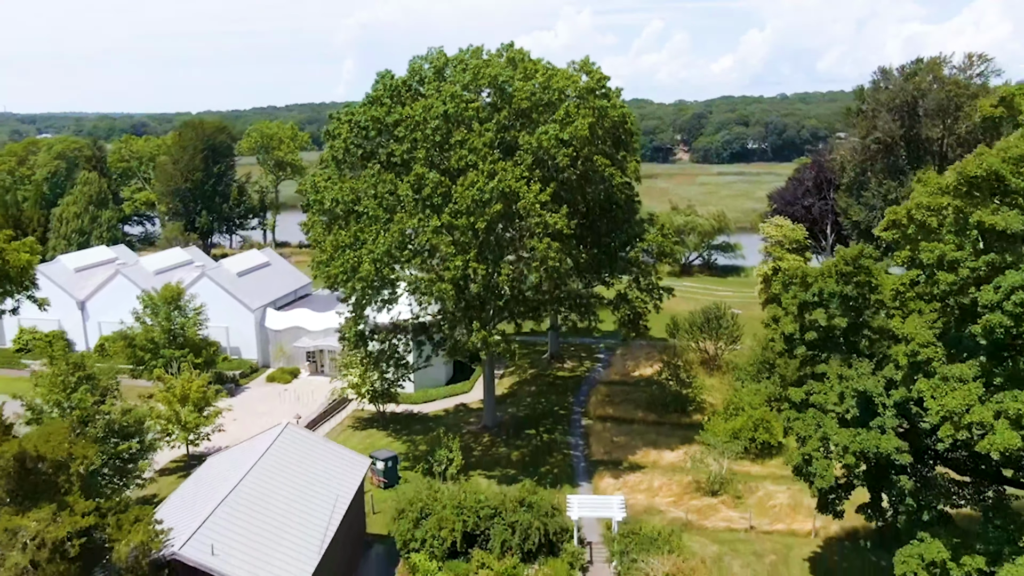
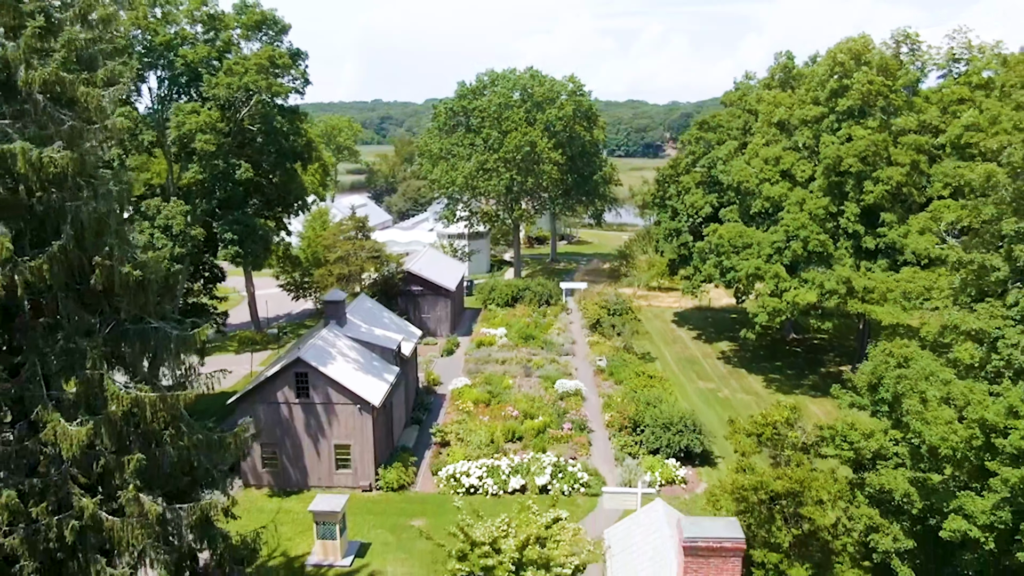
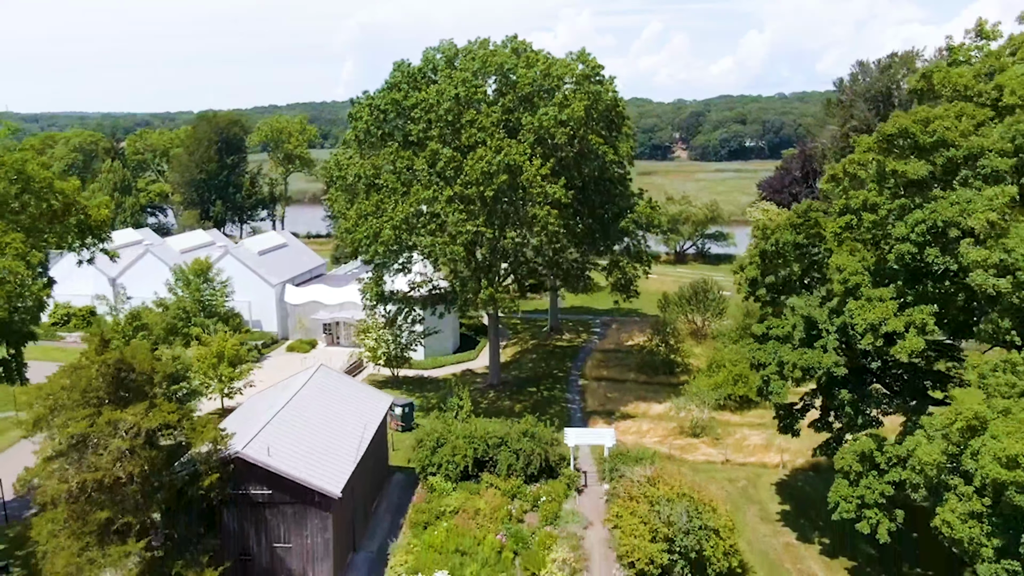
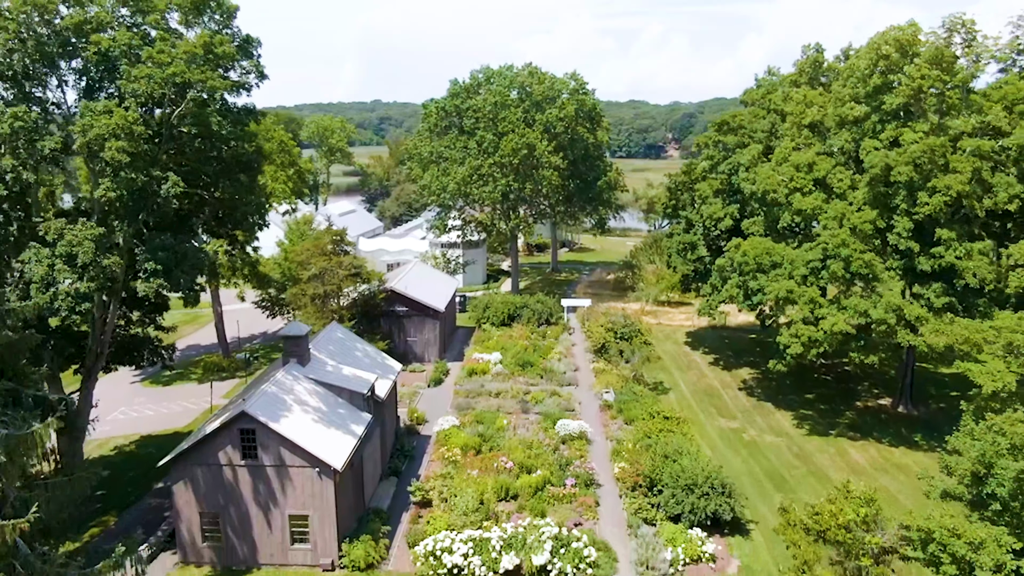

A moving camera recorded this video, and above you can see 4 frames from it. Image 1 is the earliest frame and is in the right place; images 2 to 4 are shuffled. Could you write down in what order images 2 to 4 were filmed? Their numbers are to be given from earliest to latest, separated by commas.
3, 4, 2
